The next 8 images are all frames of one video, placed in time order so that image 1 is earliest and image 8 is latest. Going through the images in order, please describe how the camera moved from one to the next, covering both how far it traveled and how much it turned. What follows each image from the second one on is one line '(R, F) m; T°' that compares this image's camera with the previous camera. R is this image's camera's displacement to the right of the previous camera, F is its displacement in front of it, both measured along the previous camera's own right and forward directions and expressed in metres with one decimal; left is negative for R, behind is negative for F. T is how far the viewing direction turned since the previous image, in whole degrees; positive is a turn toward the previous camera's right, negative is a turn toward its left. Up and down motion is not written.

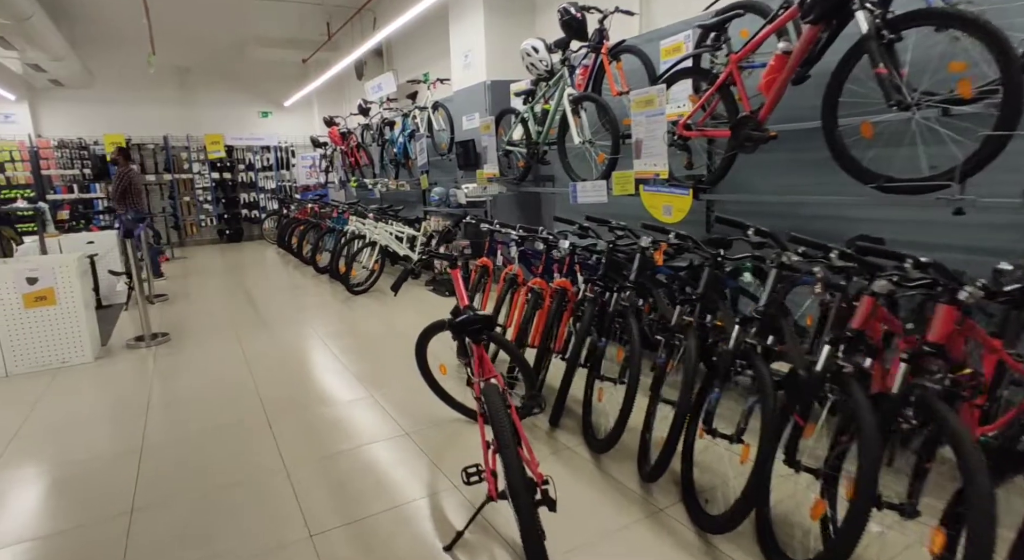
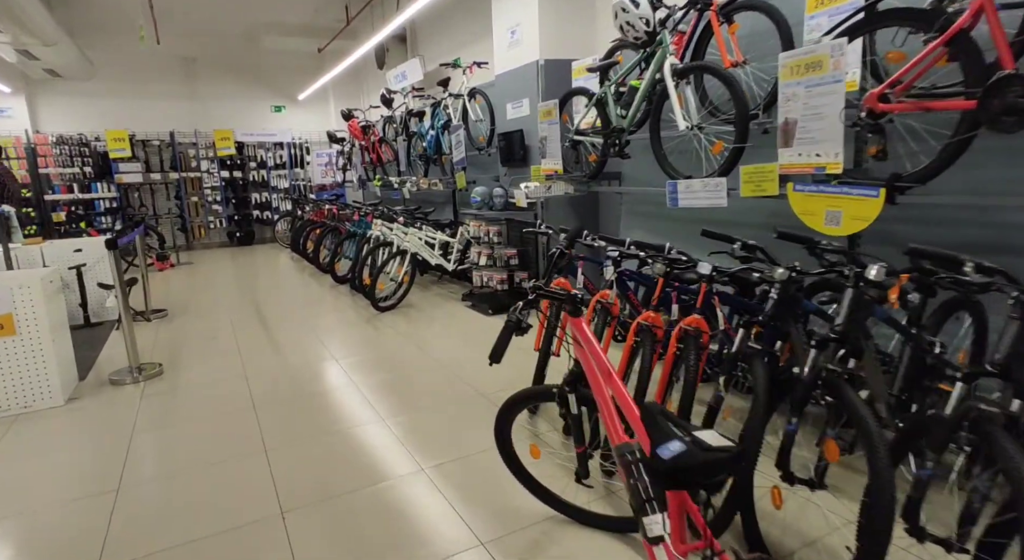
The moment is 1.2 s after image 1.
(-0.4, +0.8) m; -1°
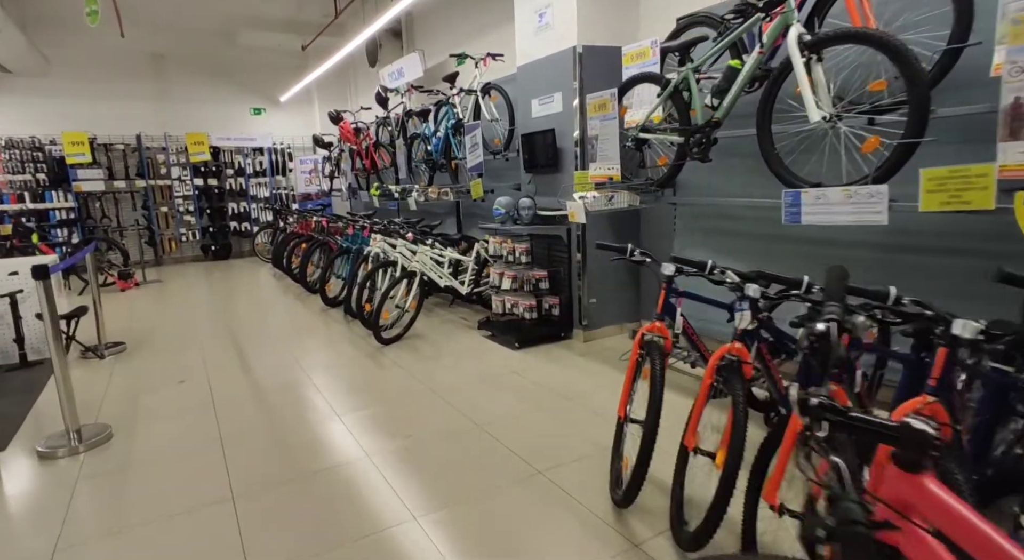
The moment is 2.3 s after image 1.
(-0.4, +0.8) m; +2°
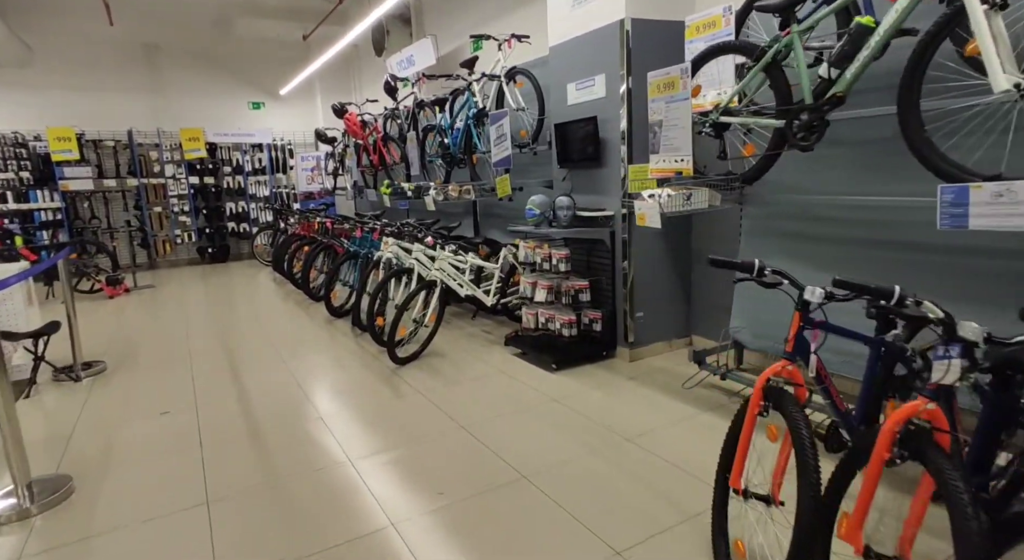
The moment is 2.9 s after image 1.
(-0.2, +0.5) m; 0°
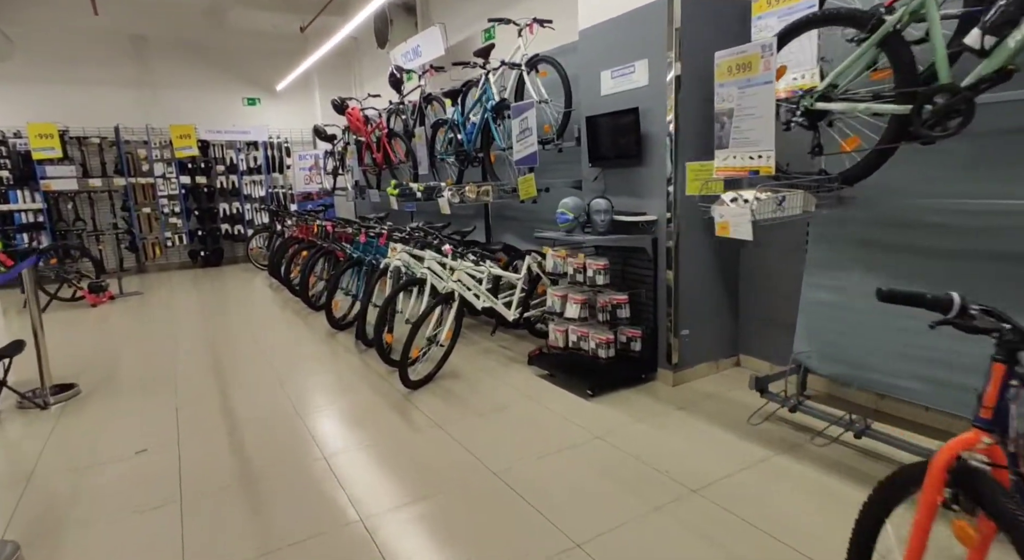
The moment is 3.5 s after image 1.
(-0.2, +0.4) m; 0°
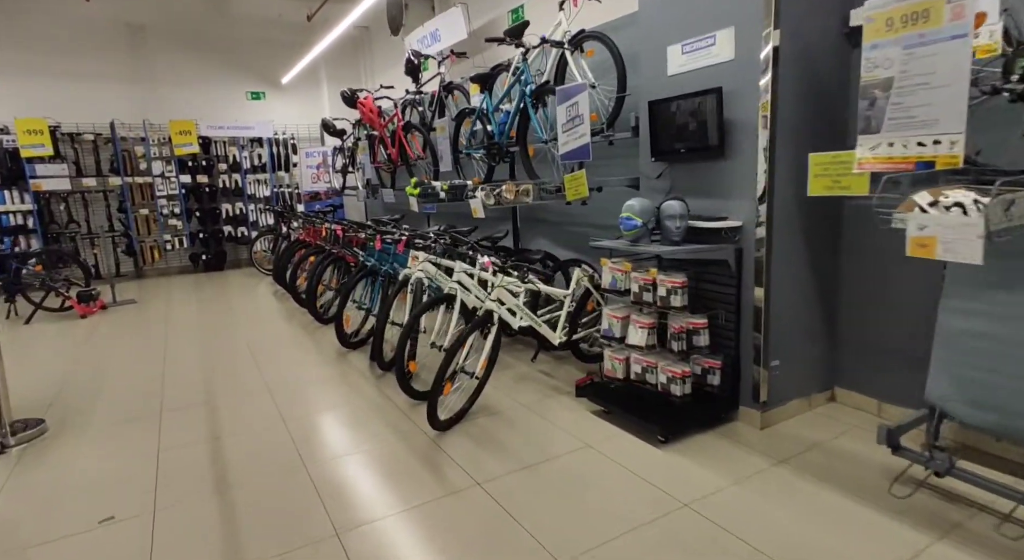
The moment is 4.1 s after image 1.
(-0.2, +0.6) m; -1°
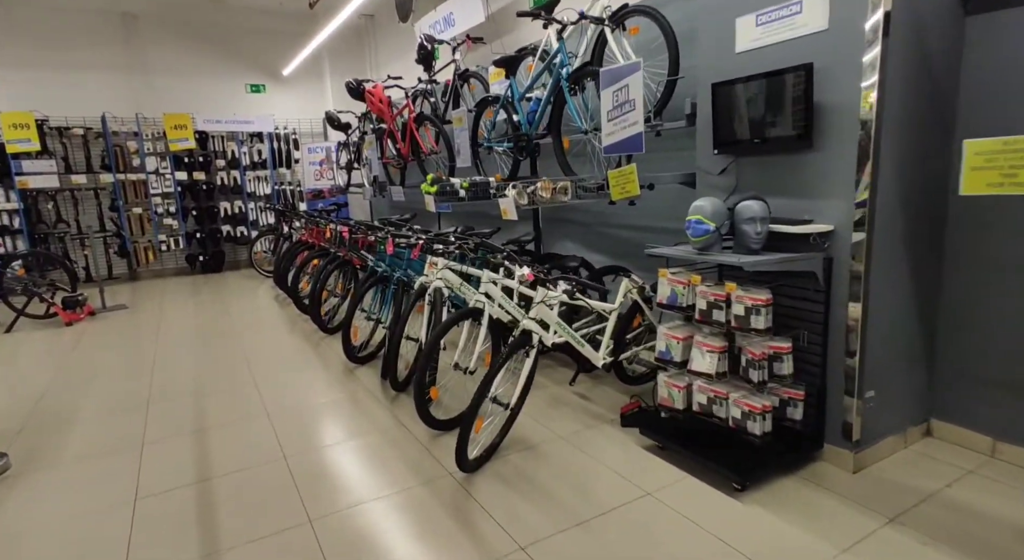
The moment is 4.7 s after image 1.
(-0.2, +0.4) m; 0°
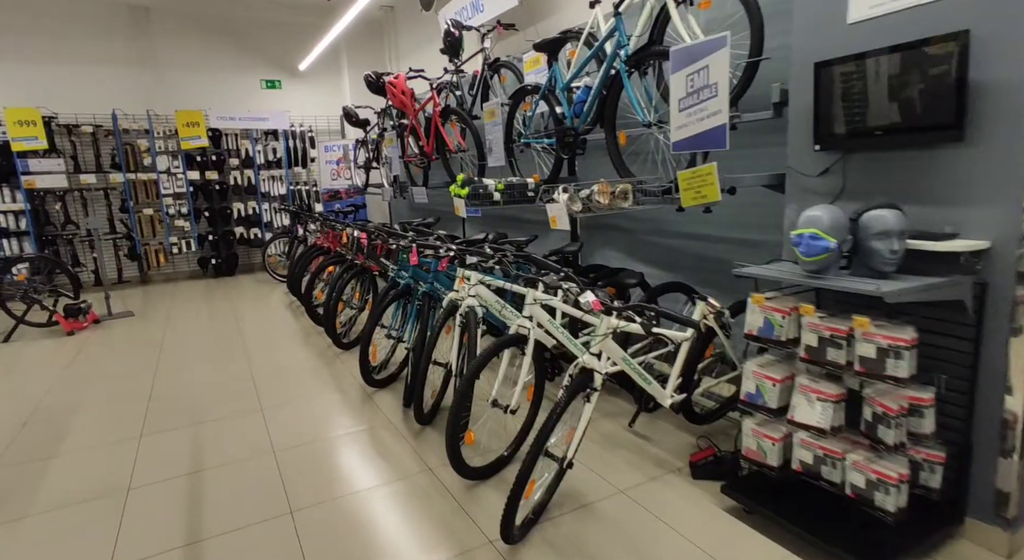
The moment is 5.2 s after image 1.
(-0.1, +0.4) m; -2°
